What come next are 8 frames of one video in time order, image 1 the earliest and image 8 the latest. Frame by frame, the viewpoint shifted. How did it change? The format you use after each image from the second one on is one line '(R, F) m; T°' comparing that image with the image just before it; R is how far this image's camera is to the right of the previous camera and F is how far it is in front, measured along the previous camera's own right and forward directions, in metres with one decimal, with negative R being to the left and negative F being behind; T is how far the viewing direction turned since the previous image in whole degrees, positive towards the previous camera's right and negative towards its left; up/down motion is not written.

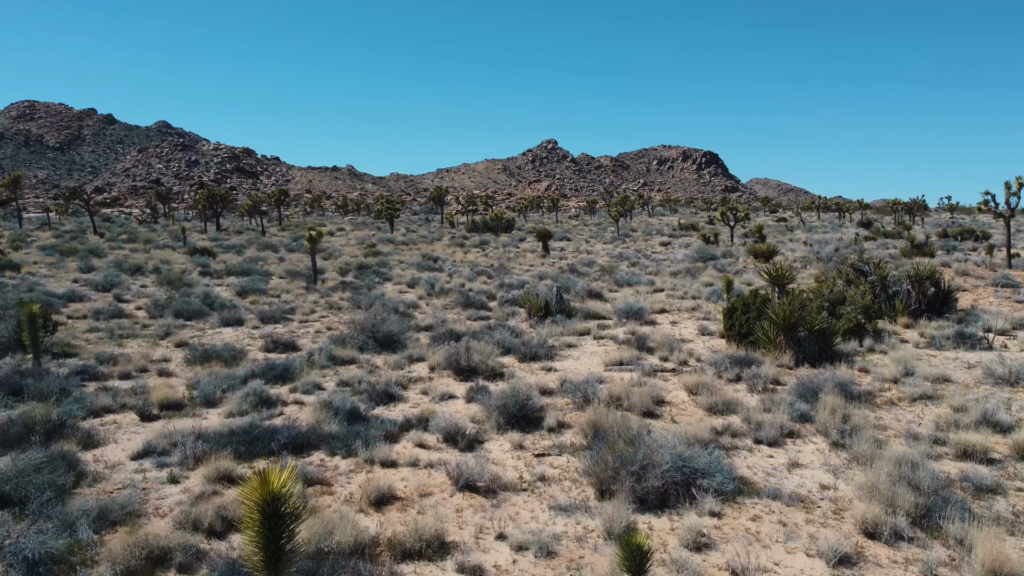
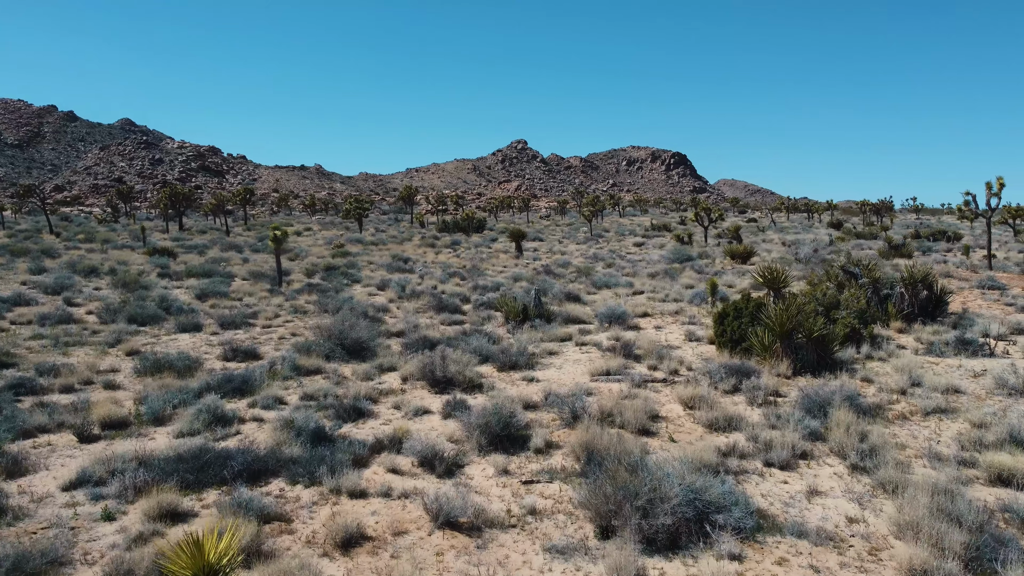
(-0.1, +0.8) m; +2°
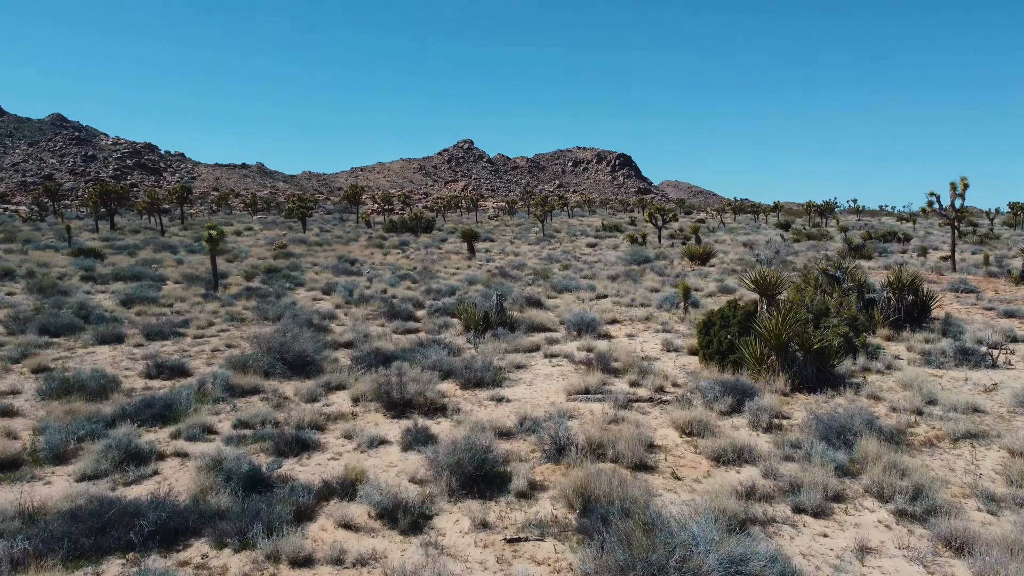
(-0.2, +1.2) m; +4°
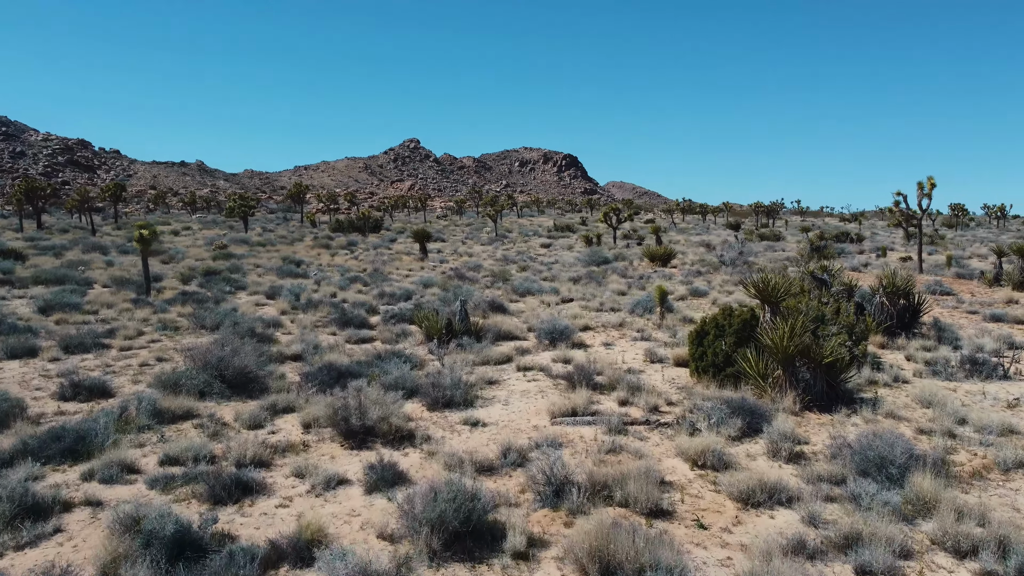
(-0.3, +1.2) m; +4°
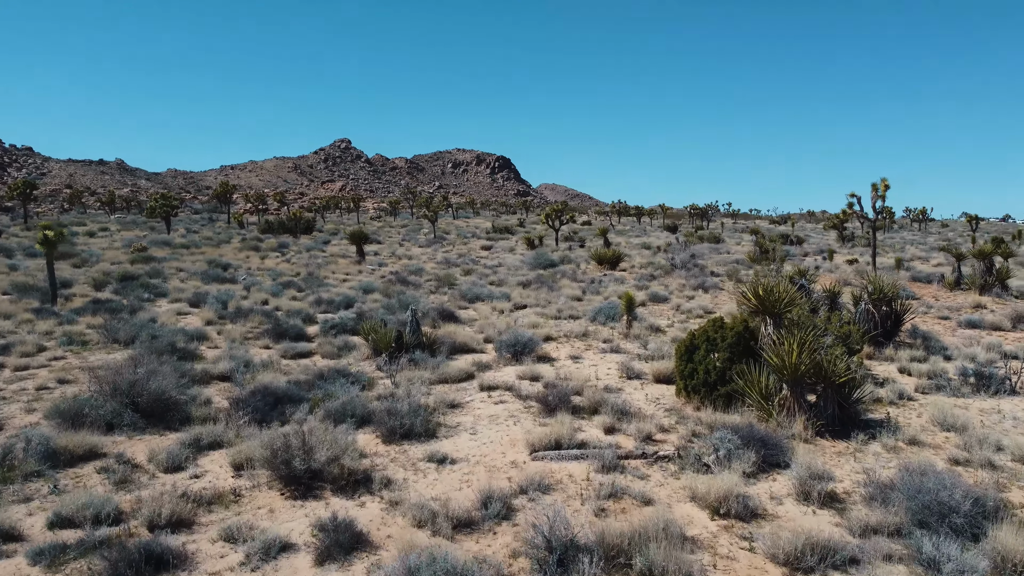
(-0.3, +1.2) m; +5°
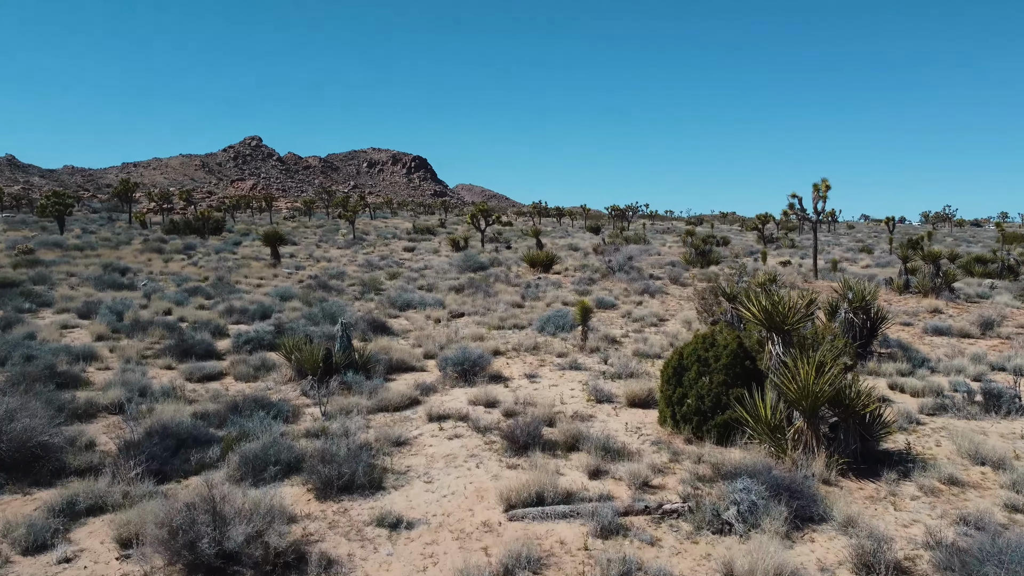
(-0.4, +1.4) m; +6°
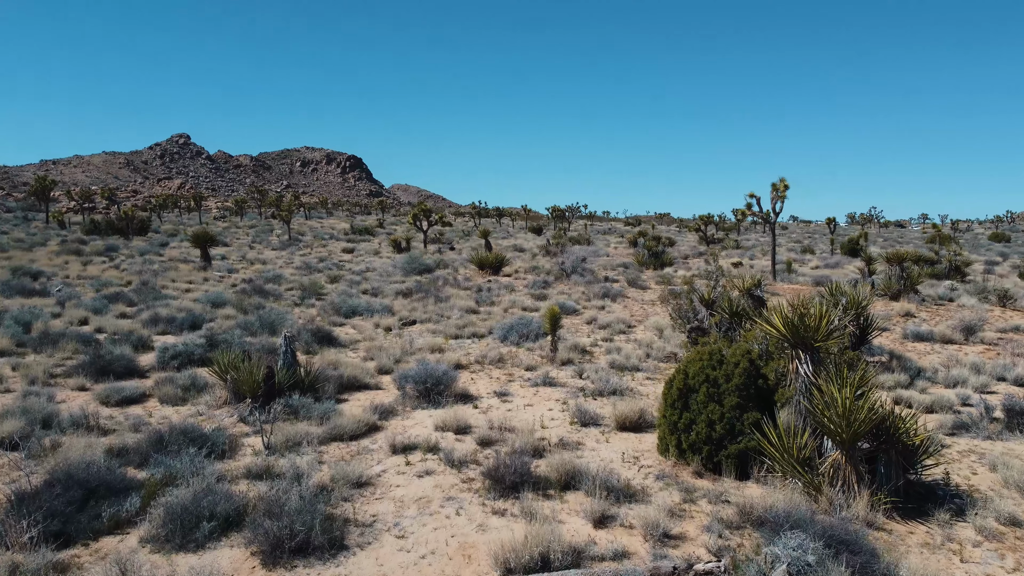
(-0.3, +1.1) m; +4°
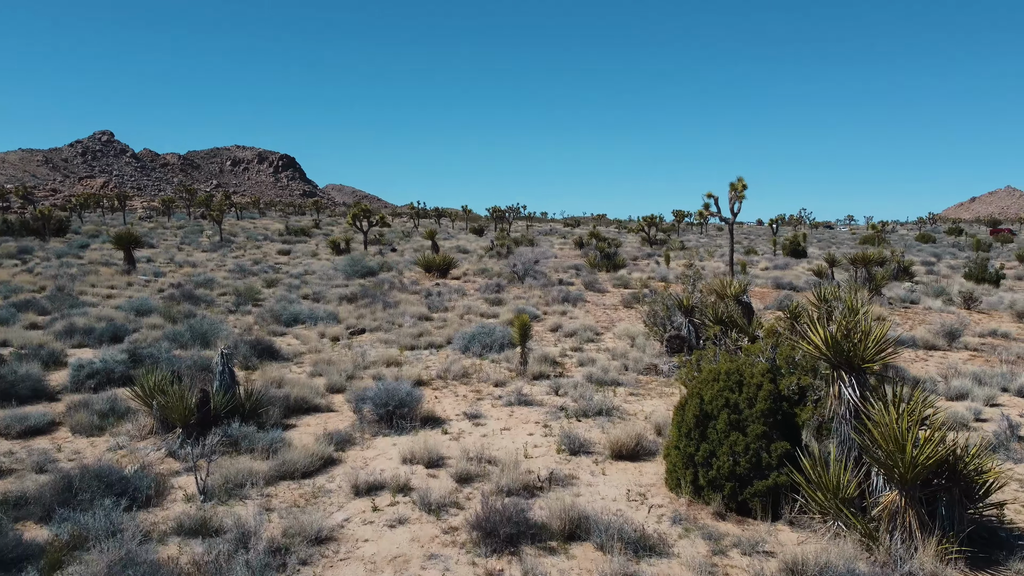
(-0.3, +1.0) m; +4°
